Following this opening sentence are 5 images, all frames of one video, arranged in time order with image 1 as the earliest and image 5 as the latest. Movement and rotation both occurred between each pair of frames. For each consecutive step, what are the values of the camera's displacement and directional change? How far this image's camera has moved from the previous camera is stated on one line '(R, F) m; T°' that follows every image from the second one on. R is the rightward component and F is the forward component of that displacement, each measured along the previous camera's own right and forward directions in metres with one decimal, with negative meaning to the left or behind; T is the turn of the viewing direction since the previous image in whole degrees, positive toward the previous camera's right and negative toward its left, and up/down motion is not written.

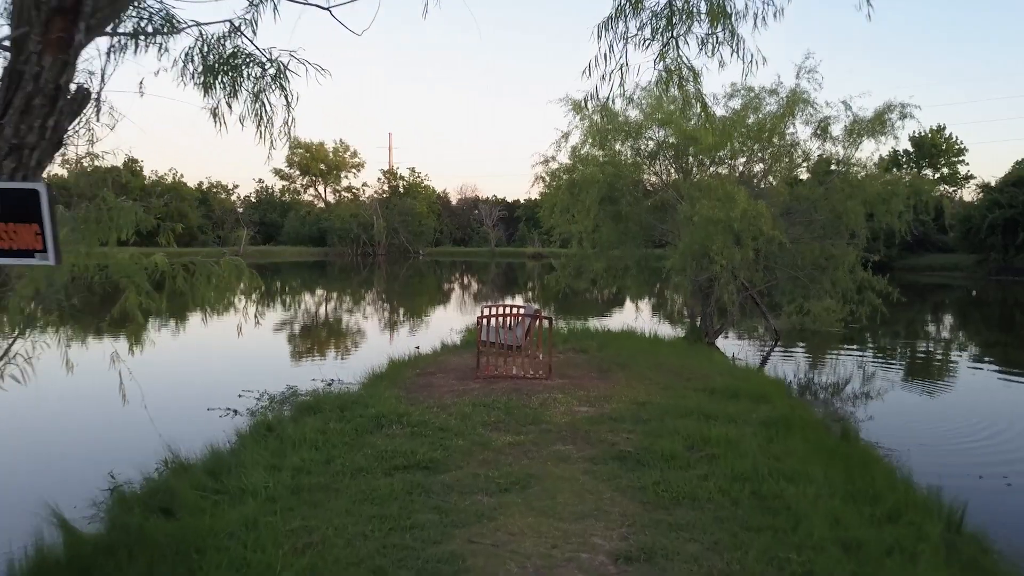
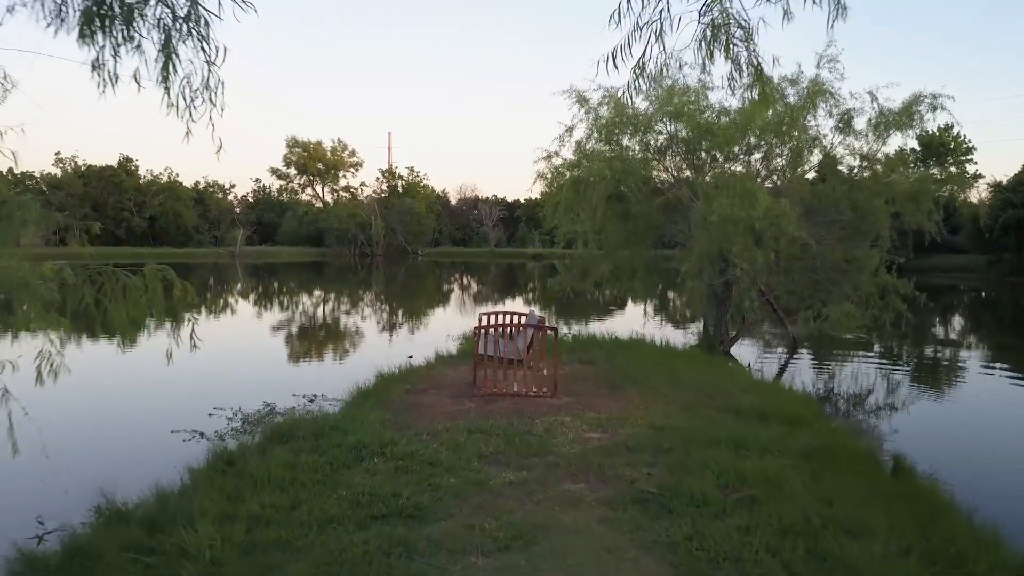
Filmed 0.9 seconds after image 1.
(0.0, +0.8) m; 0°
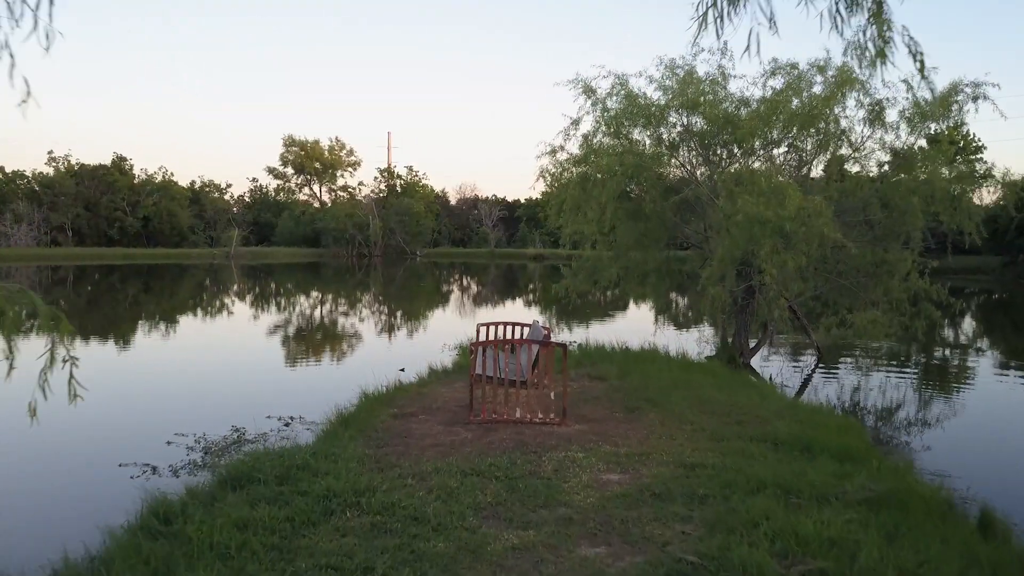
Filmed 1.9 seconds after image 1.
(0.0, +0.9) m; 0°
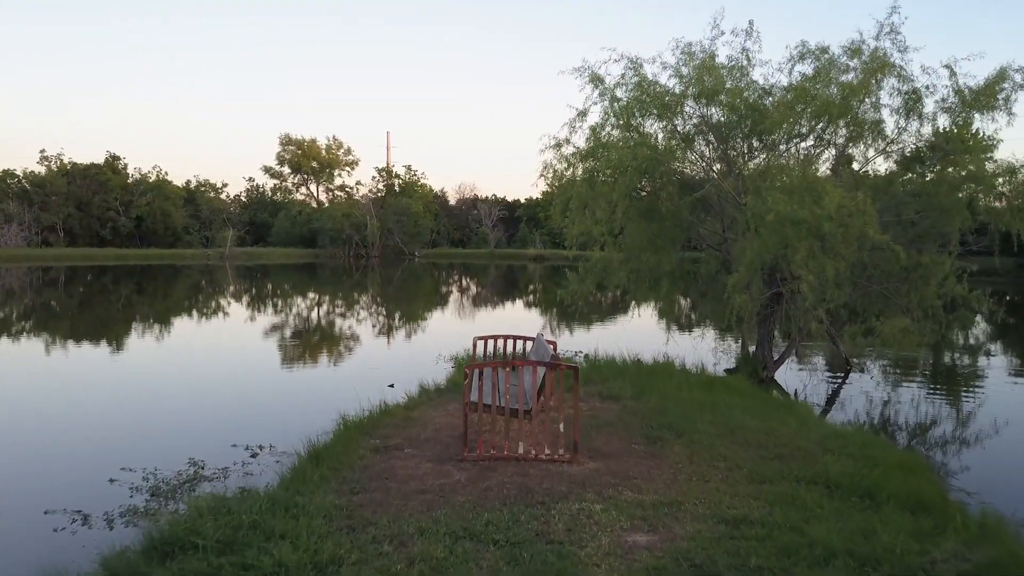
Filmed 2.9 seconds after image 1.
(0.0, +0.9) m; 0°
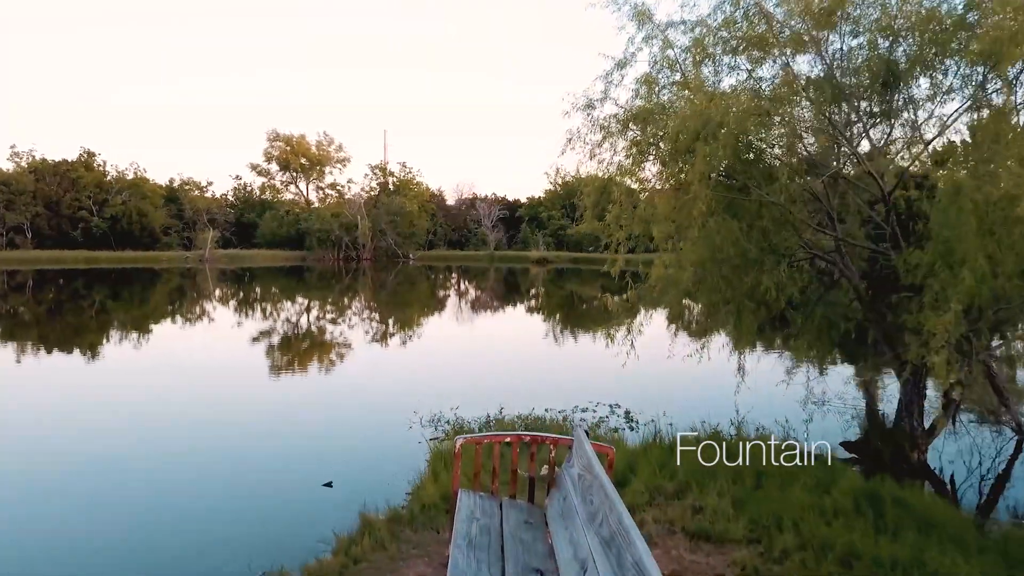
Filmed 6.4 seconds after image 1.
(-0.1, +3.4) m; 0°
